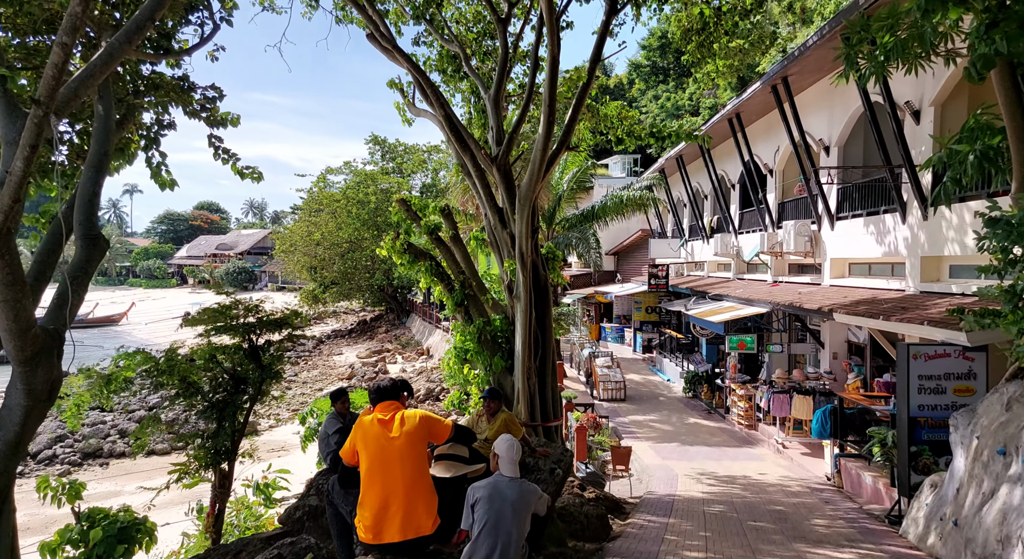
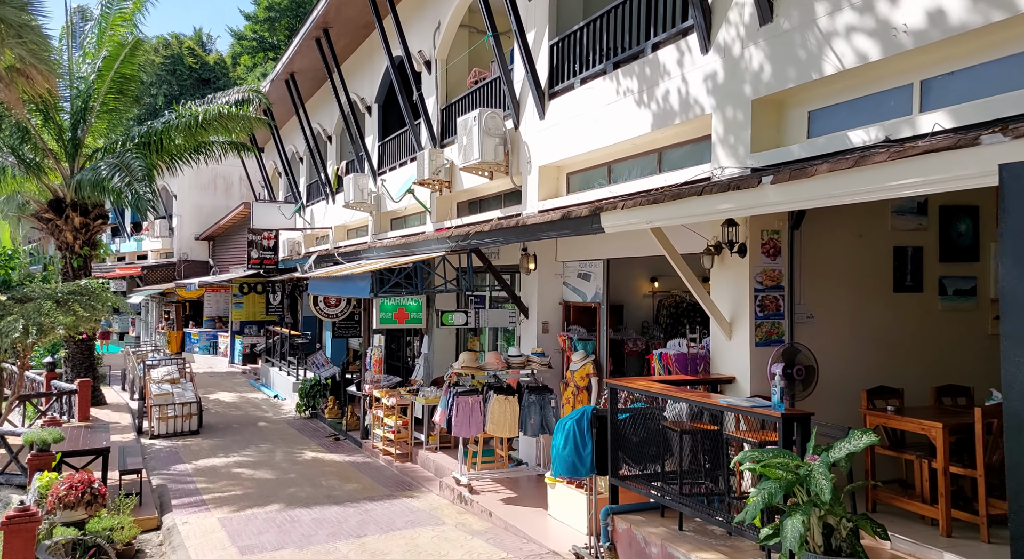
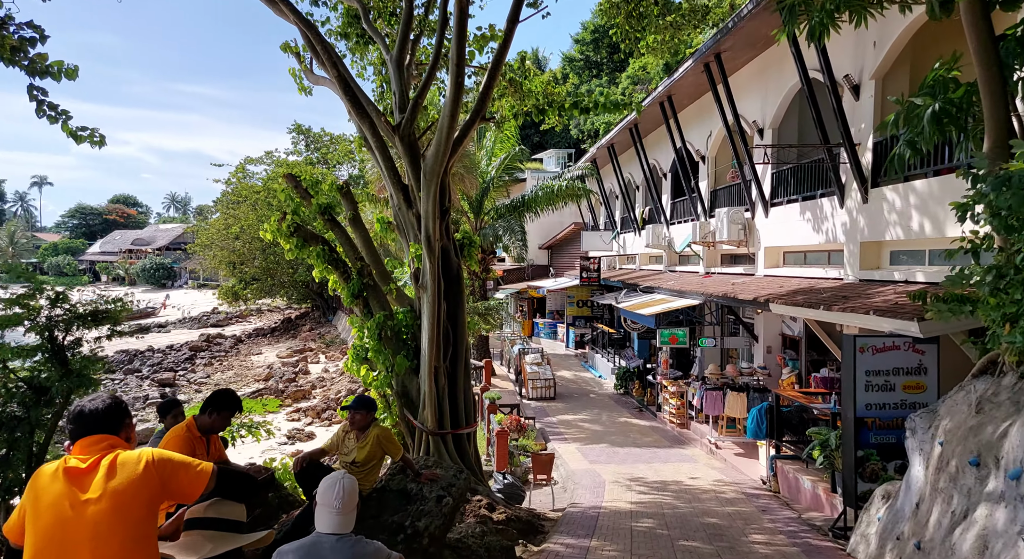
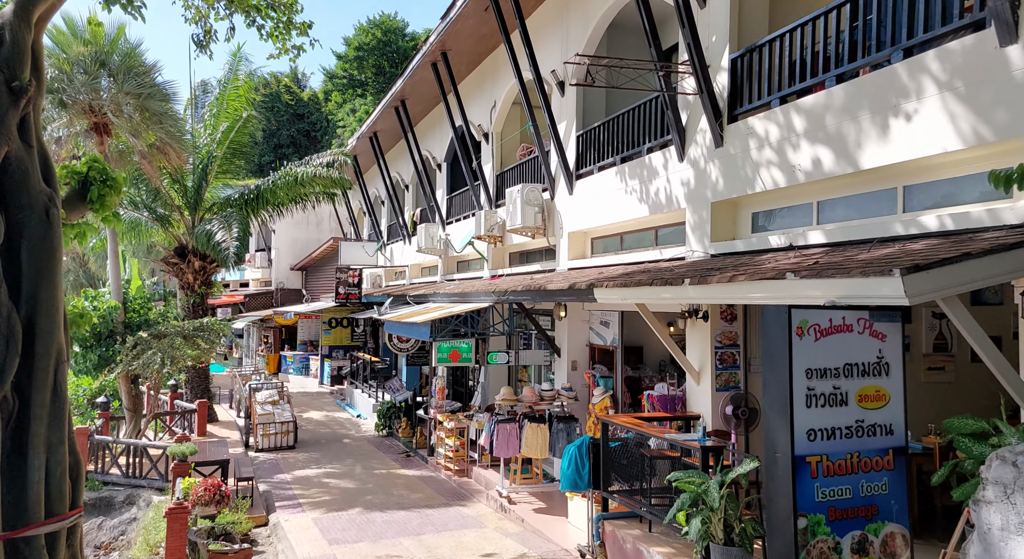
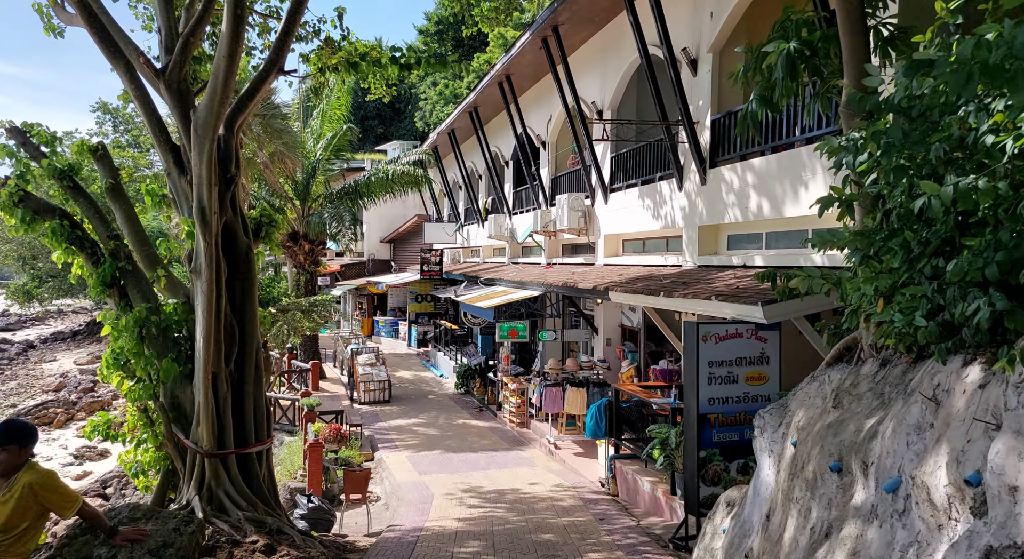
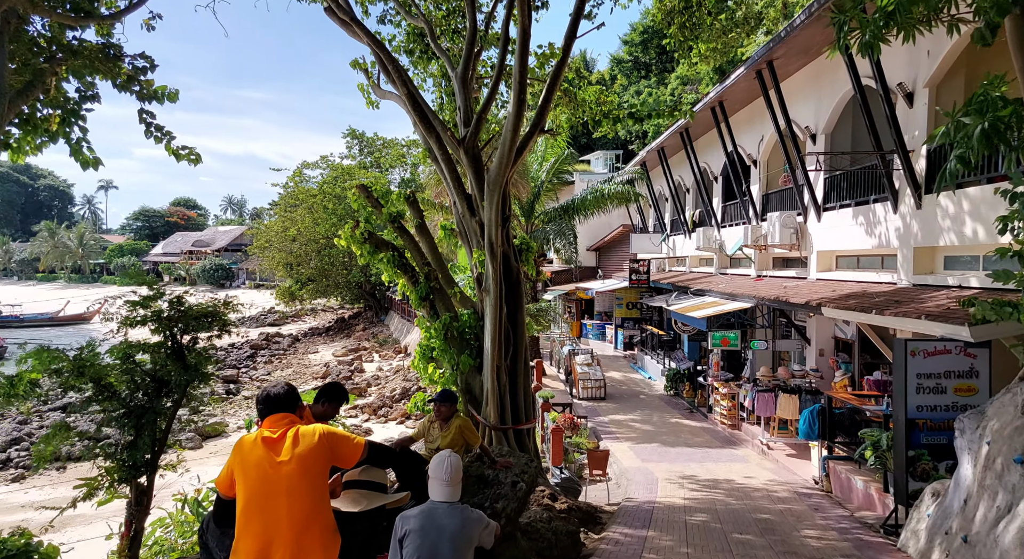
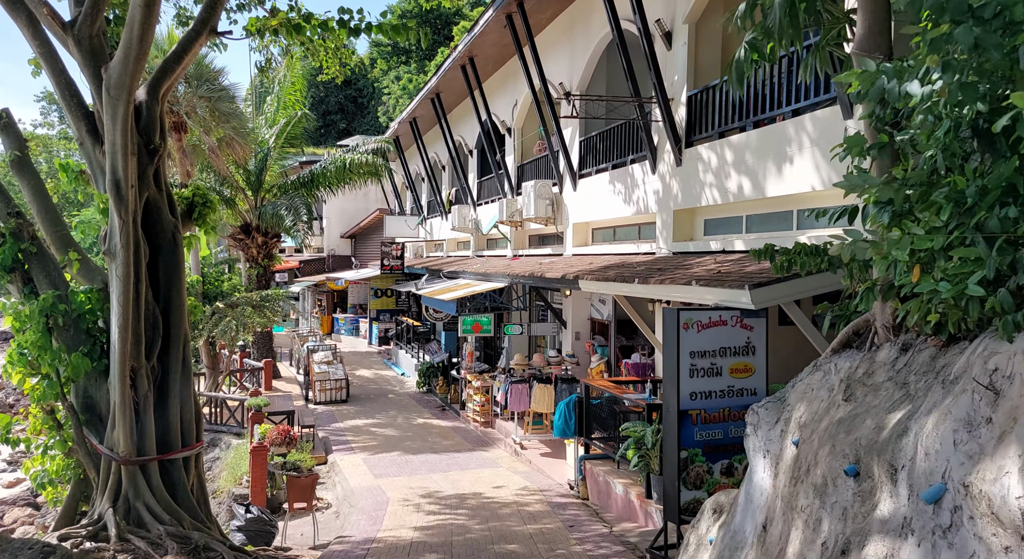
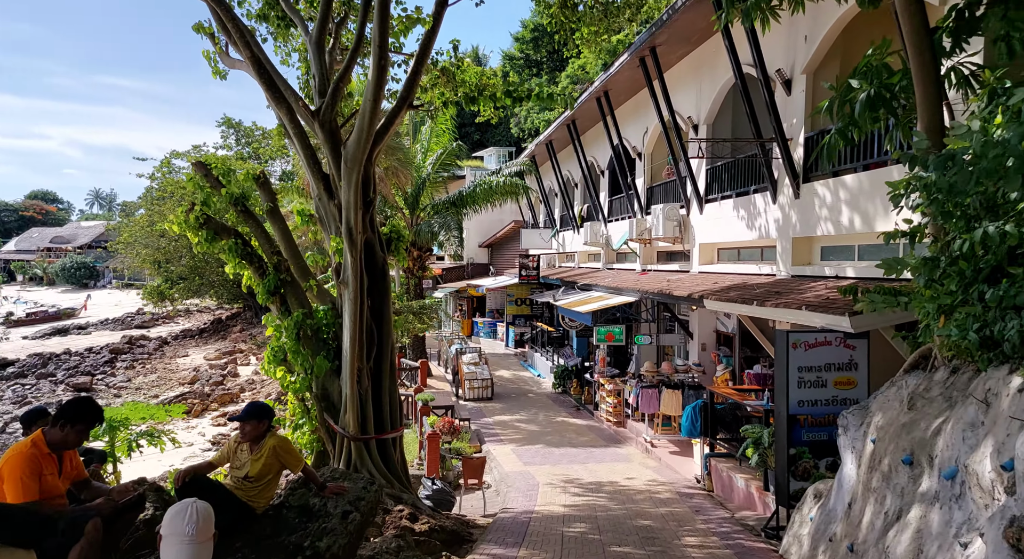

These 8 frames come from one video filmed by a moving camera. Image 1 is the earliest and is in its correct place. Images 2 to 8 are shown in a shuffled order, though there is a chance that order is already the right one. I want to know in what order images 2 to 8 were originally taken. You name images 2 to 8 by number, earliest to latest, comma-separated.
6, 3, 8, 5, 7, 4, 2
